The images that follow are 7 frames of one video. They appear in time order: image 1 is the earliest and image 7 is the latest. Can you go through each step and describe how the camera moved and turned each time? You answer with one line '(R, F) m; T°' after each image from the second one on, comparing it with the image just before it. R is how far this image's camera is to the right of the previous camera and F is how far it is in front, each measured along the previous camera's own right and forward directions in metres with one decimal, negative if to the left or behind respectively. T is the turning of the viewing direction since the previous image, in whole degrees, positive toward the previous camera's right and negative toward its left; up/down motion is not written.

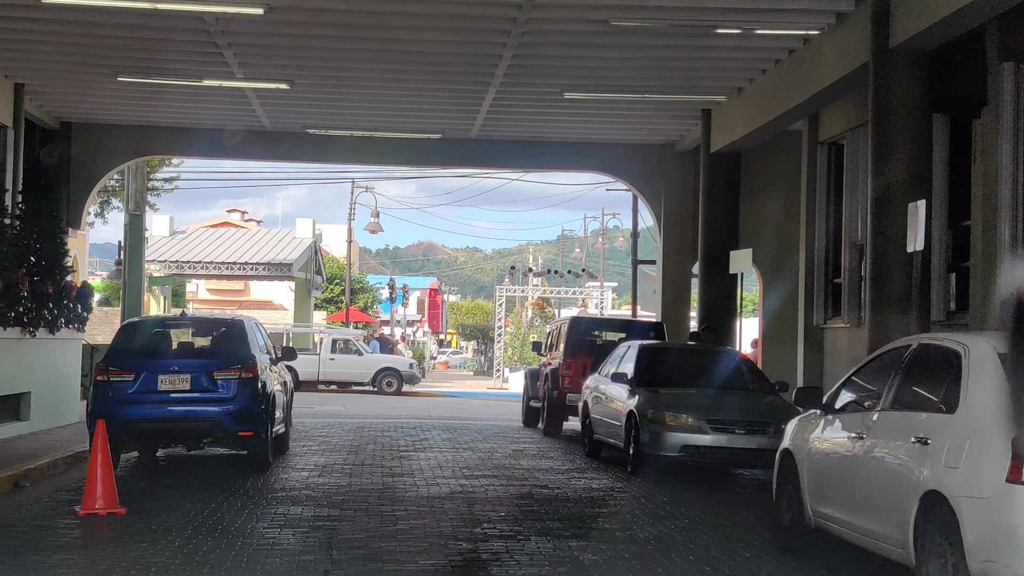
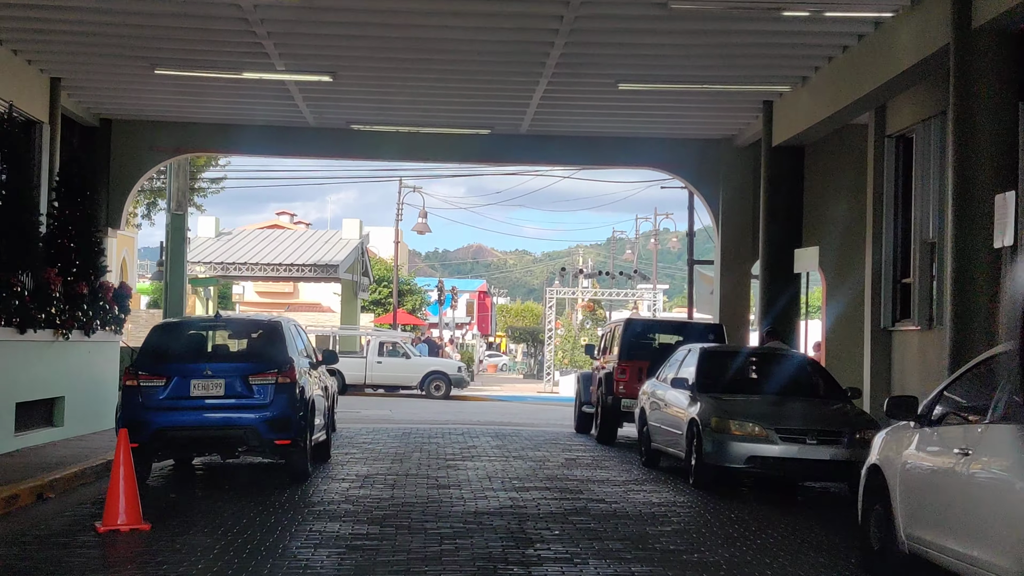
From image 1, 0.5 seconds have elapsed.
(0.0, +0.7) m; -2°
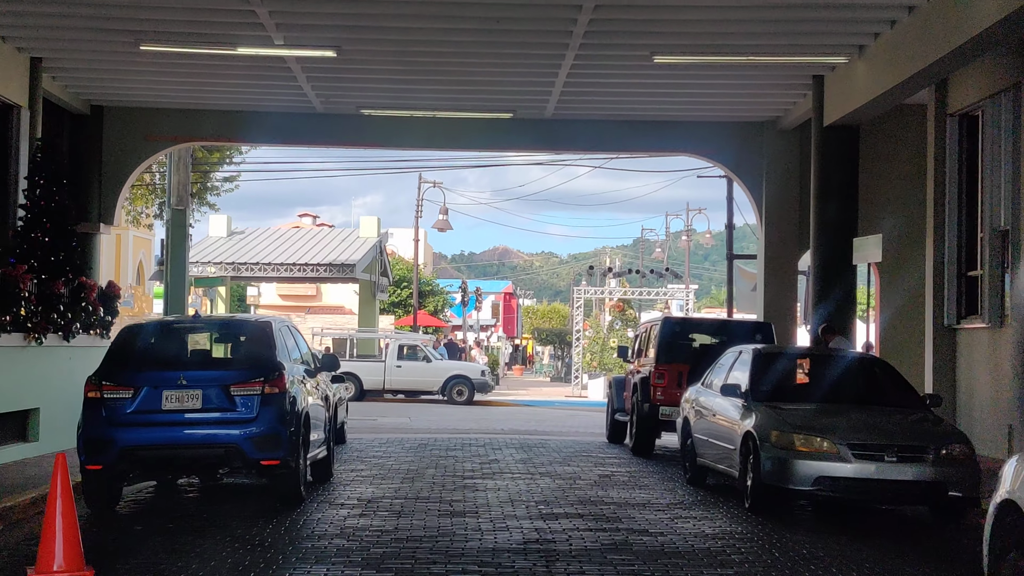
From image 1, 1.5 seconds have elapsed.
(0.0, +1.5) m; -1°
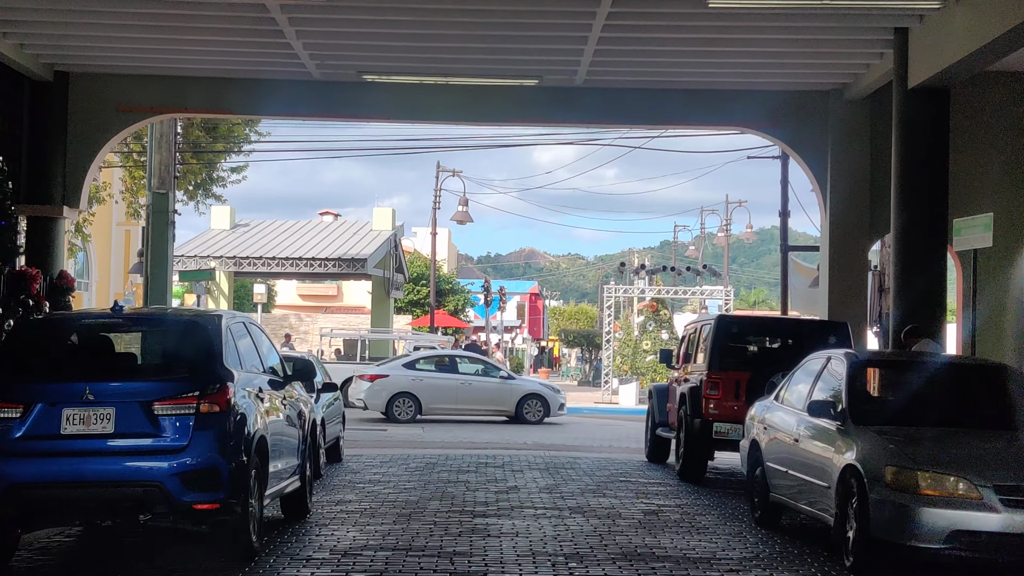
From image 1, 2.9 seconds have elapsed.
(0.0, +2.4) m; -1°
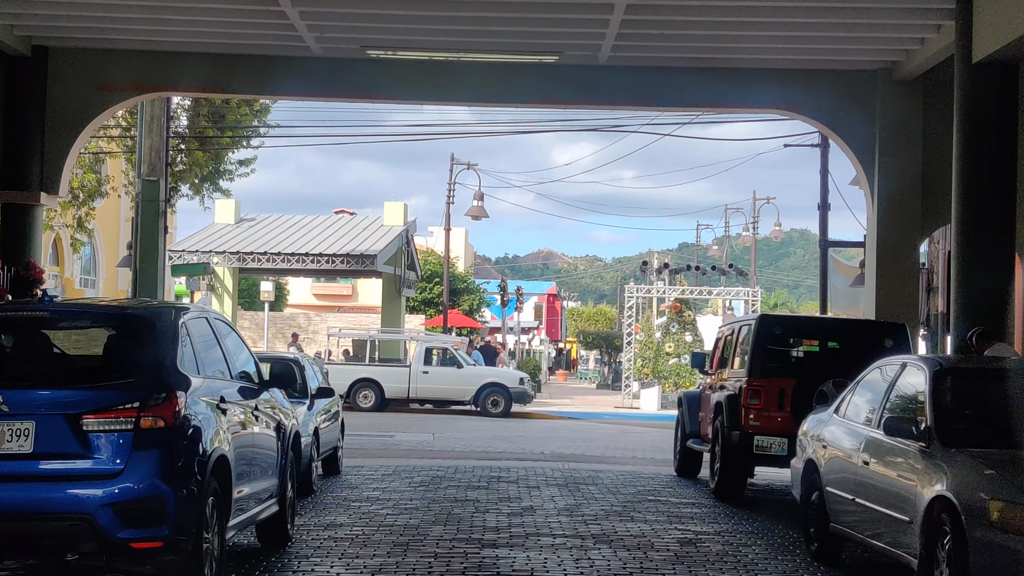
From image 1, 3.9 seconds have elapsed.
(0.0, +1.3) m; -1°
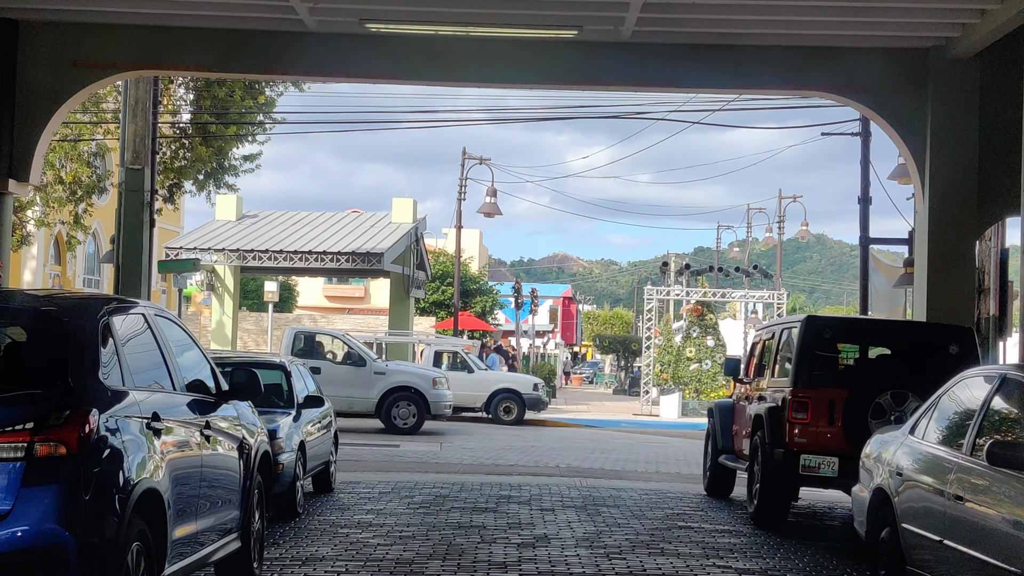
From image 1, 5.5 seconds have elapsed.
(0.0, +1.3) m; -1°
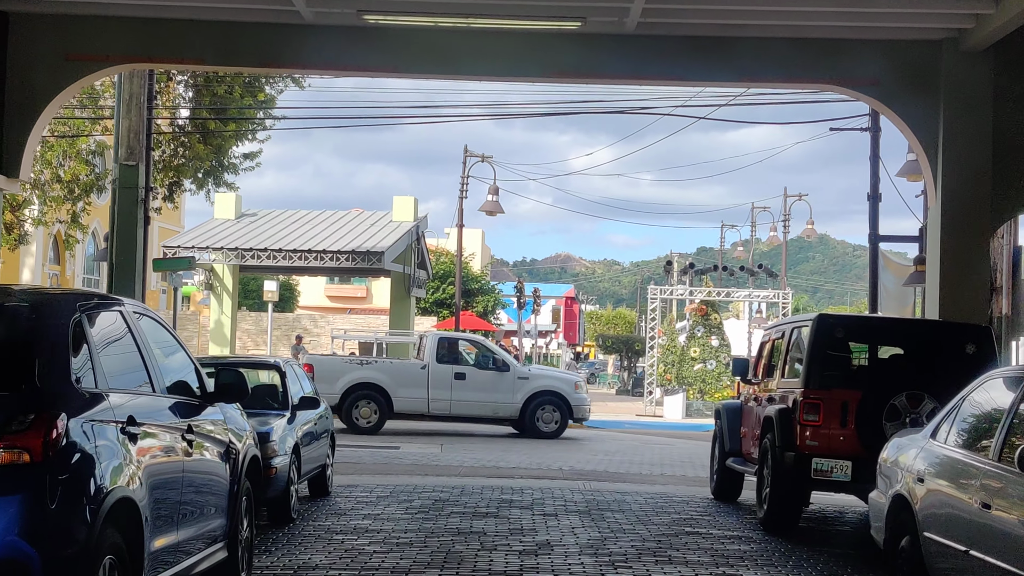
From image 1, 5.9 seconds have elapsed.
(0.0, +0.3) m; 0°
